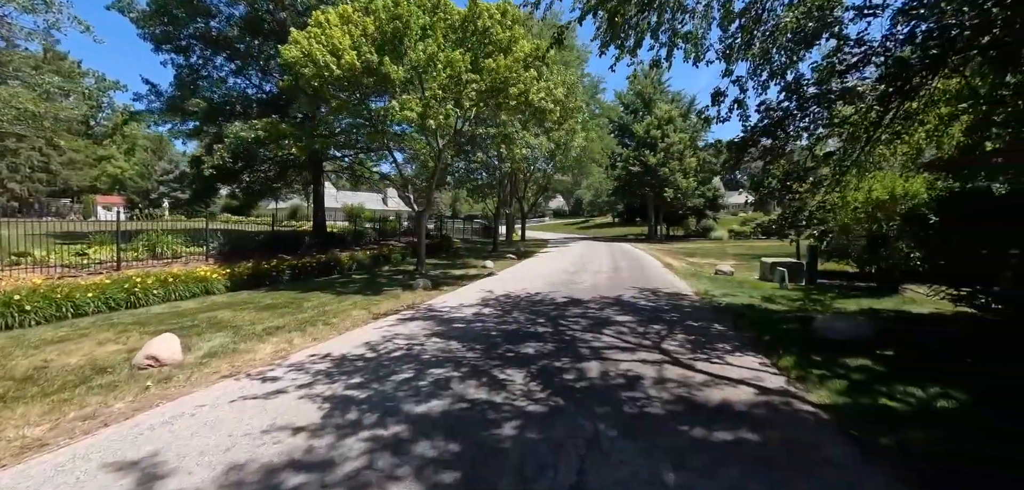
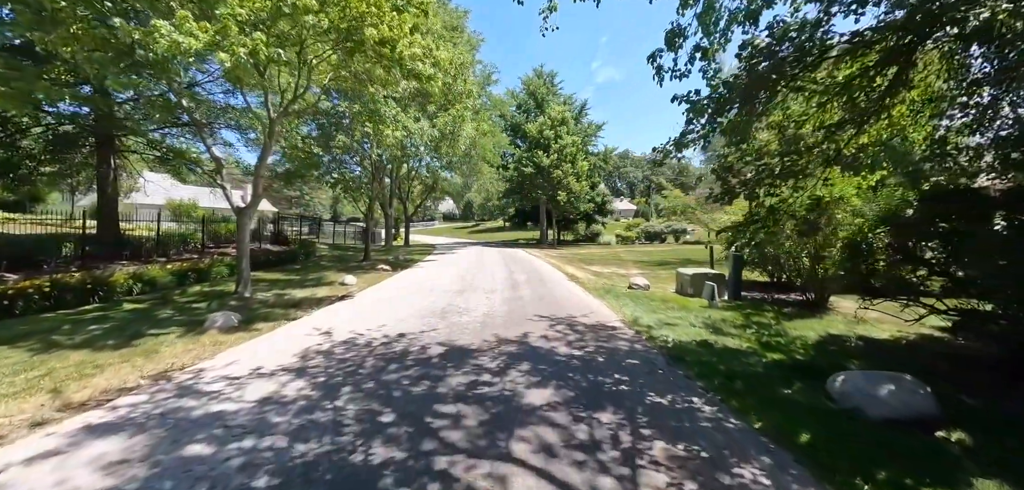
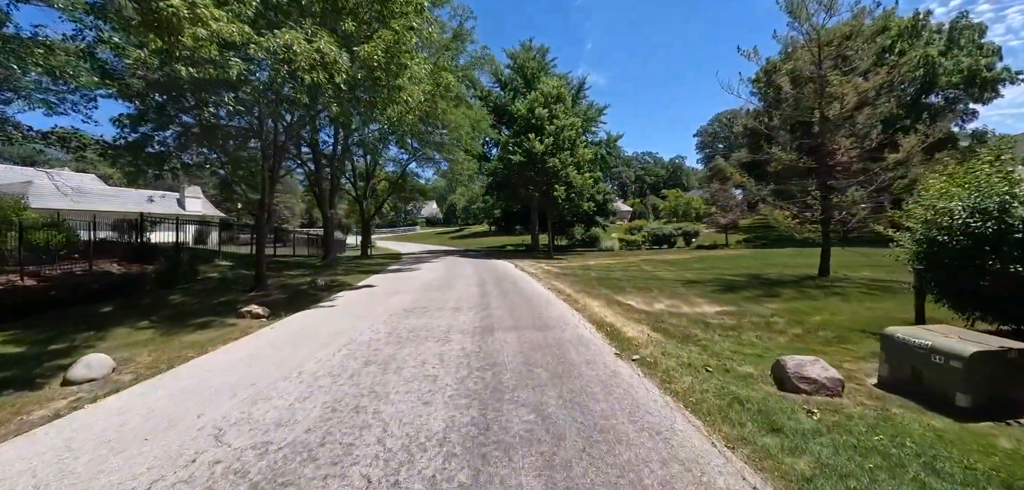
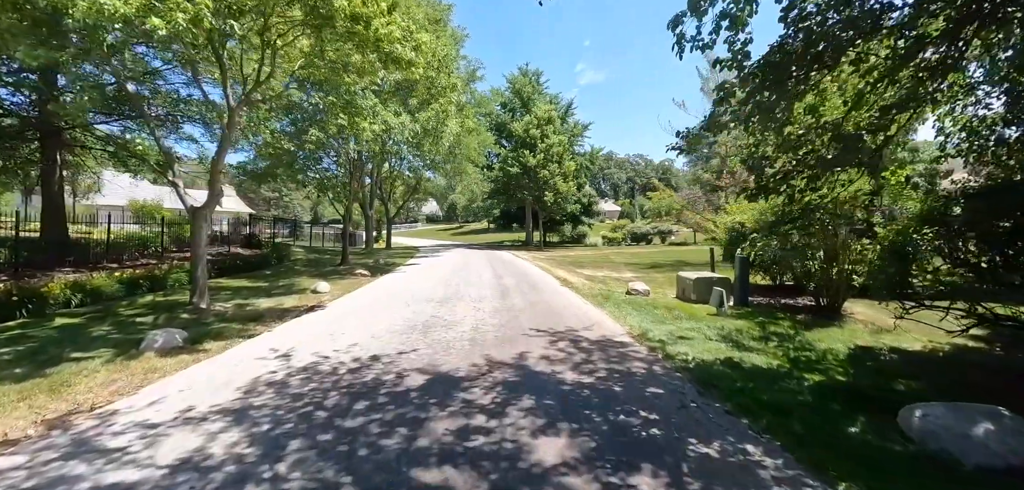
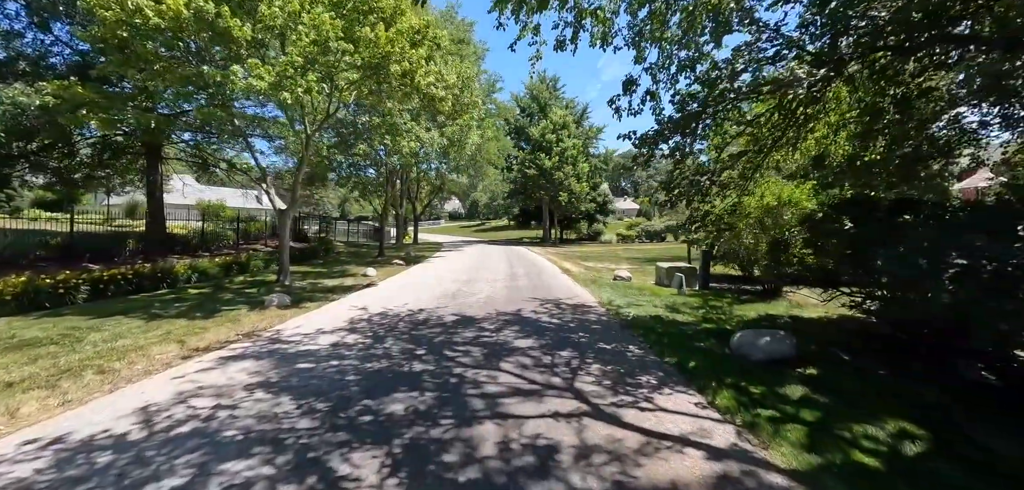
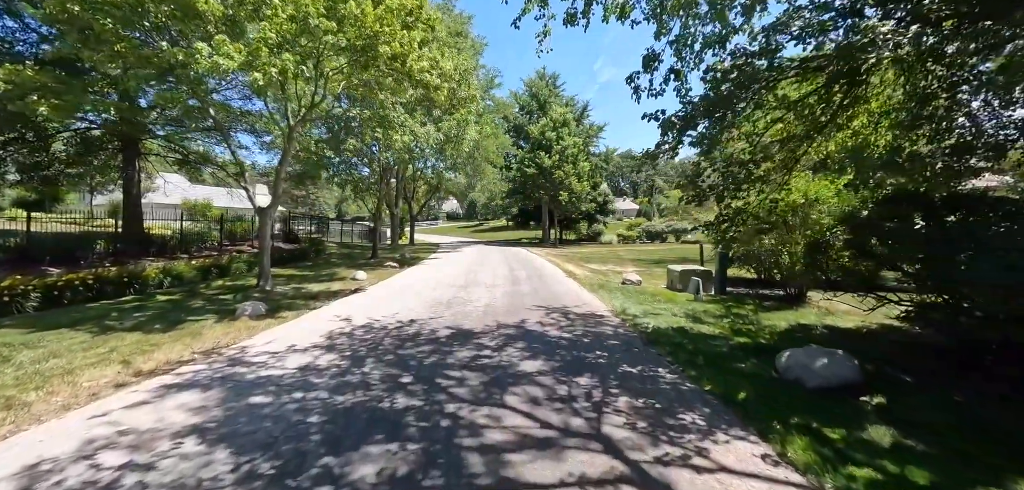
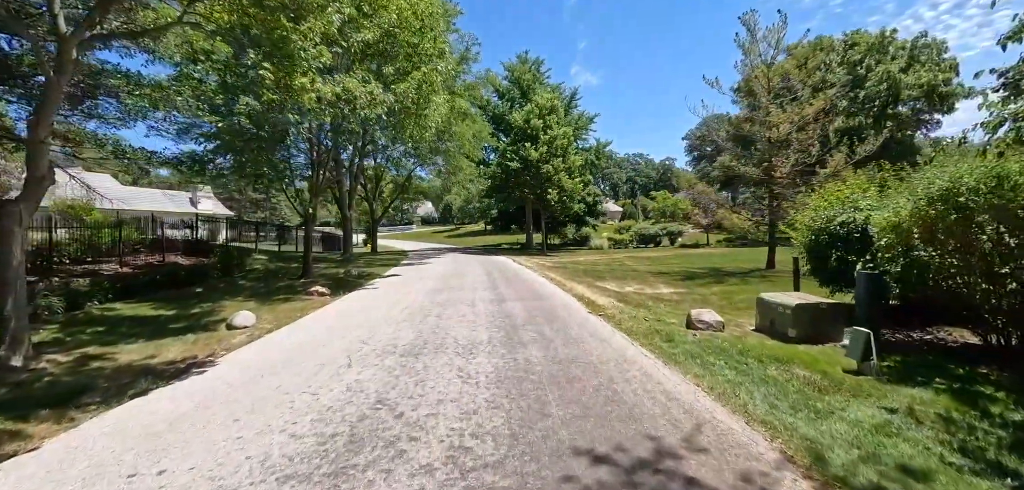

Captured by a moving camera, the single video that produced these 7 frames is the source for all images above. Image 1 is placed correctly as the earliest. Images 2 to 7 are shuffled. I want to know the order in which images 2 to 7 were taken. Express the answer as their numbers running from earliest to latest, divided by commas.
5, 6, 2, 4, 7, 3
